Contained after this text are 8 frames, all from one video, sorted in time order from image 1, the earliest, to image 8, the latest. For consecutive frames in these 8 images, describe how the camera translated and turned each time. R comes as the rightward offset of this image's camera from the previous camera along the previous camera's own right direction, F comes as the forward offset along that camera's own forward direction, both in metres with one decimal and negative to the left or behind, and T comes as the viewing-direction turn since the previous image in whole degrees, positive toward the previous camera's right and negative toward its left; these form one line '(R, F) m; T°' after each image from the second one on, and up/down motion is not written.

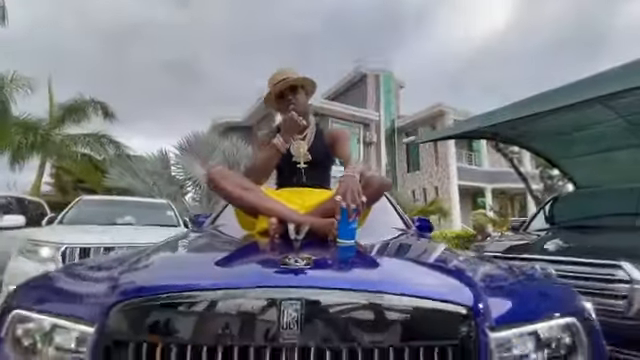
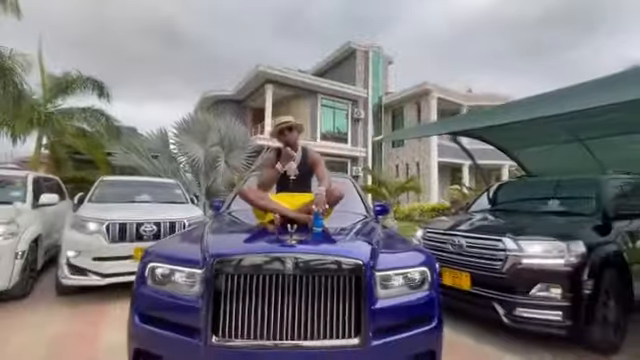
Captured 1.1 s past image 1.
(0.0, -0.9) m; +2°
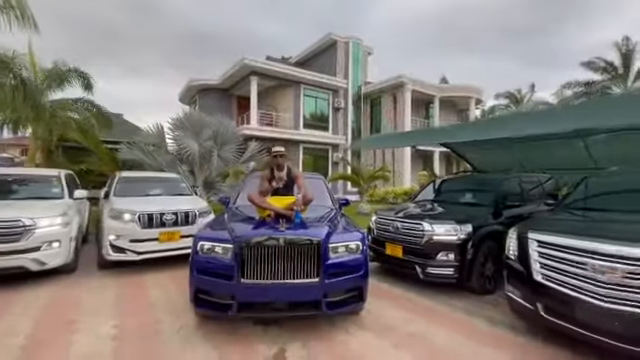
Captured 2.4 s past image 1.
(+0.1, -1.4) m; +3°
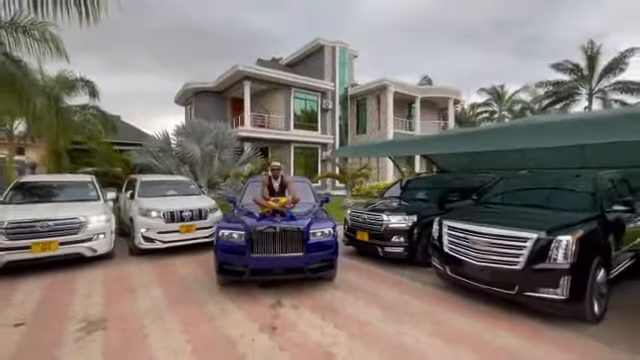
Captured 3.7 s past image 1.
(+0.1, -1.5) m; +2°
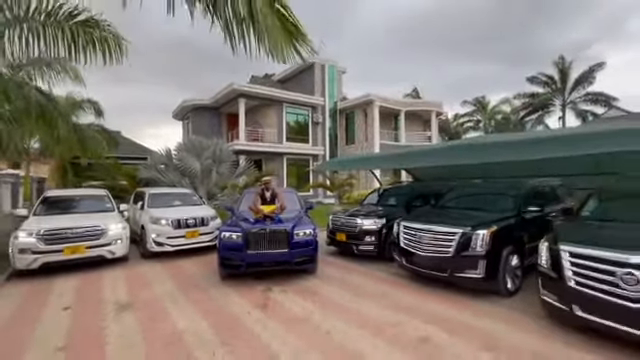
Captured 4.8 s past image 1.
(+0.3, -1.2) m; +1°
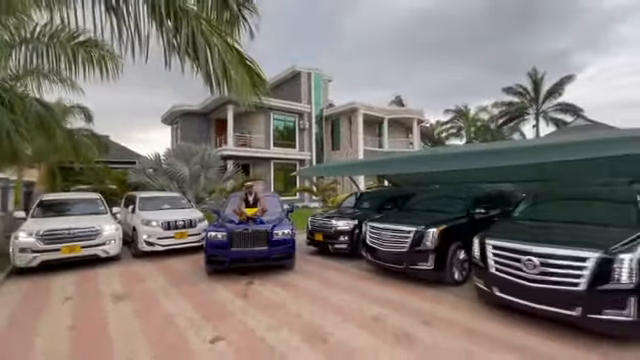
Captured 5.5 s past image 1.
(+0.3, -0.8) m; +2°
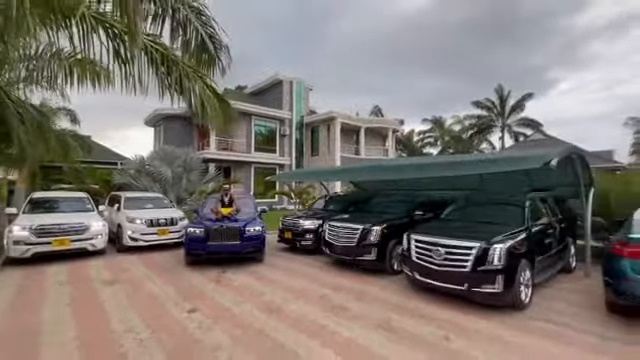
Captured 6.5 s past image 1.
(+0.5, -1.2) m; +3°
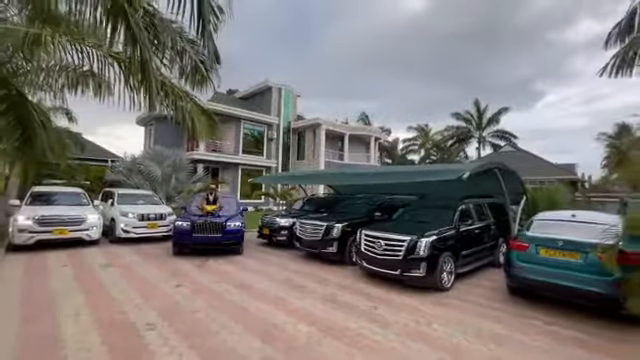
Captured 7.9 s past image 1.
(+0.5, -1.2) m; +2°
